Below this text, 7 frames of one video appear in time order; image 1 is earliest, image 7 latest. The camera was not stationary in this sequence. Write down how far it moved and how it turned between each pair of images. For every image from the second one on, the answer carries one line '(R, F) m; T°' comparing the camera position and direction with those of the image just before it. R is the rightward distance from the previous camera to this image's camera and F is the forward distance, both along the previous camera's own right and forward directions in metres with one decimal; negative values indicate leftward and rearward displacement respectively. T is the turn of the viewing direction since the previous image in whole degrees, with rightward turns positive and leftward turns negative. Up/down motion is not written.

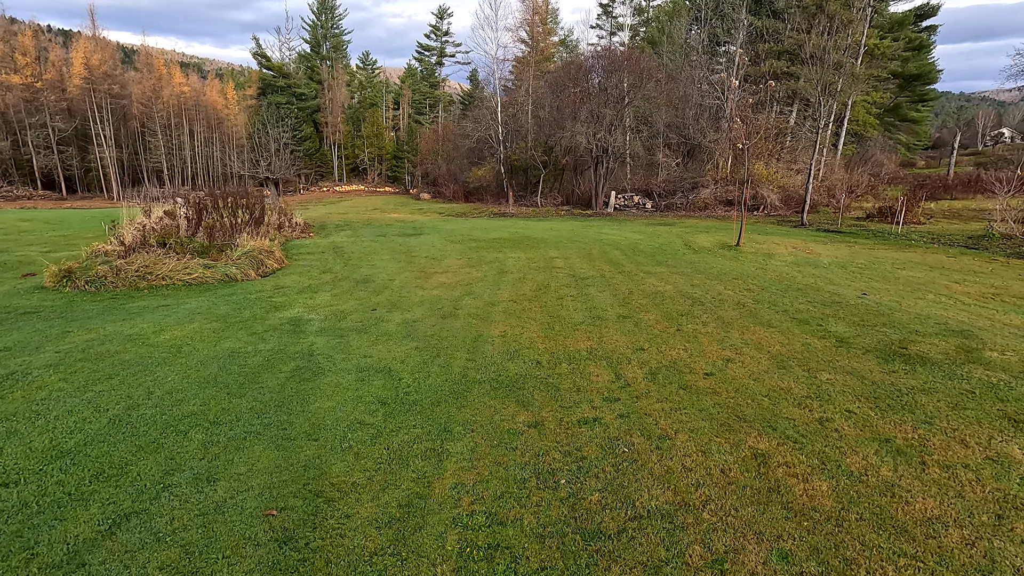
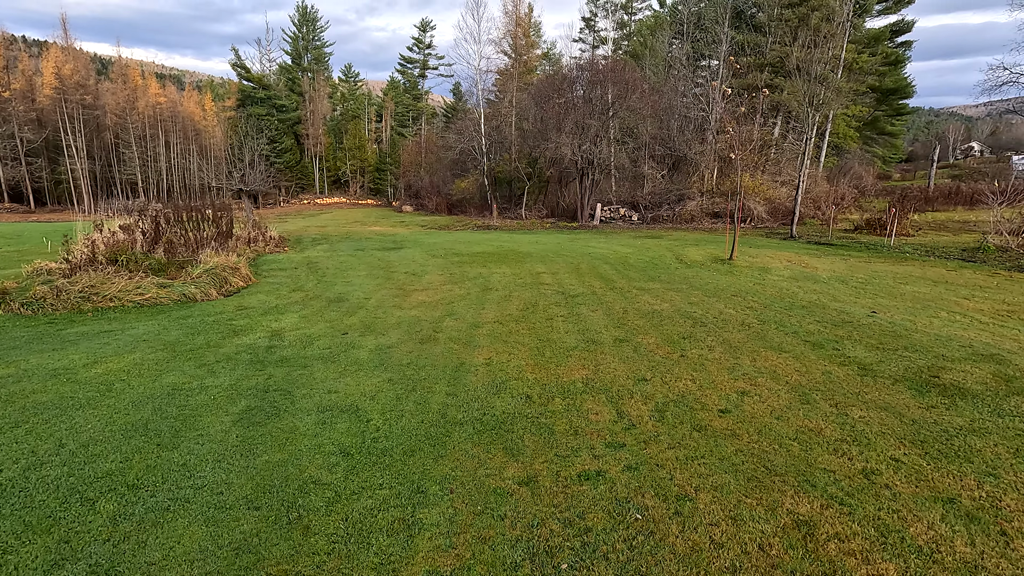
(0.0, +0.5) m; +2°
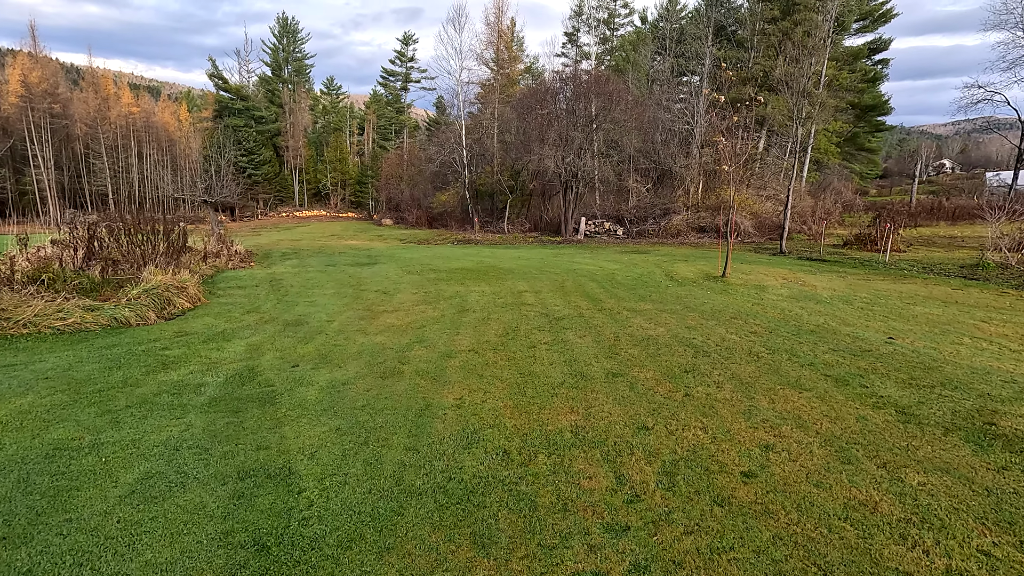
(+0.1, +0.7) m; +2°
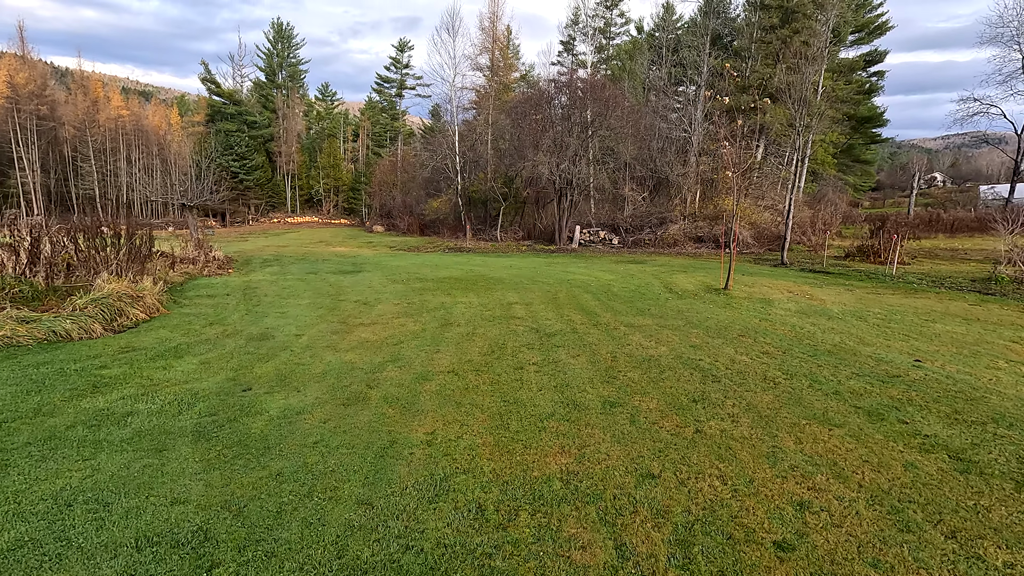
(+0.1, +0.6) m; +1°
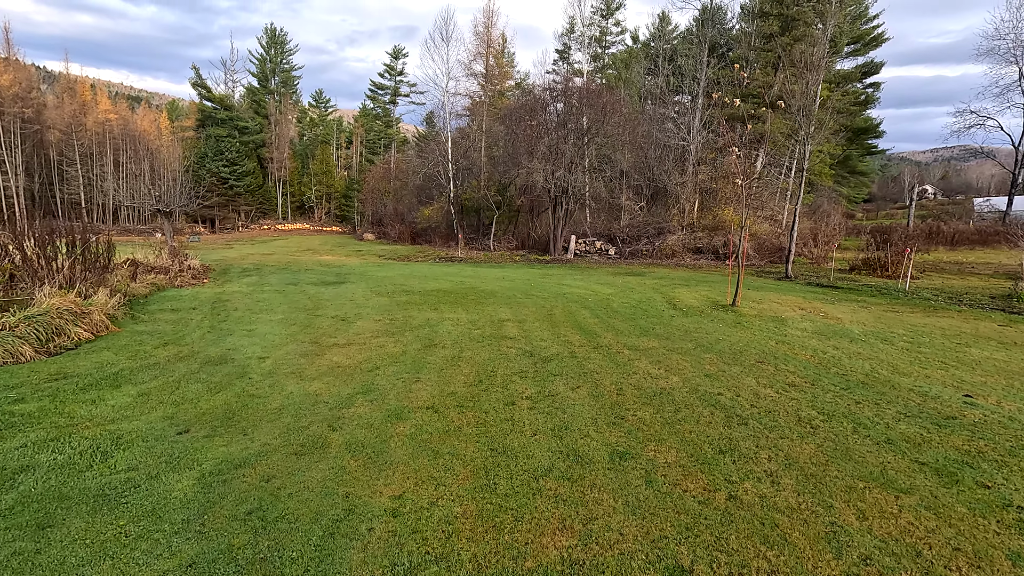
(0.0, +0.6) m; +1°
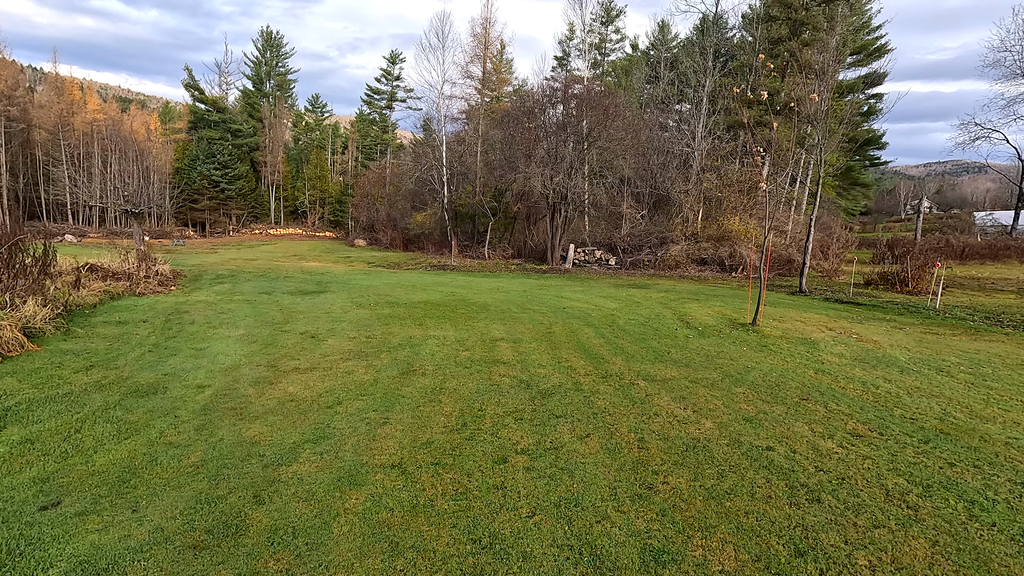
(0.0, +0.9) m; 0°
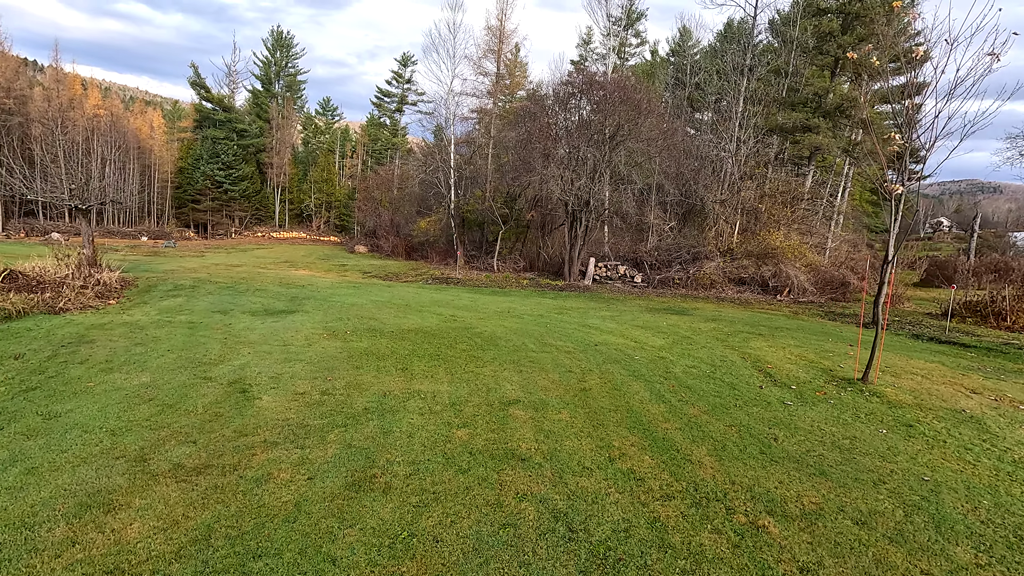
(-0.1, +2.0) m; -1°
